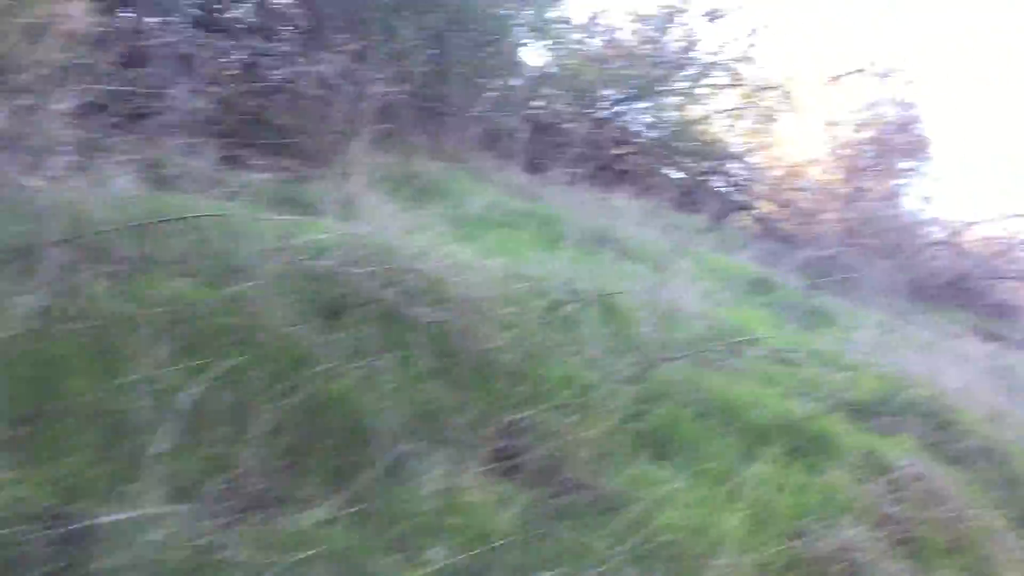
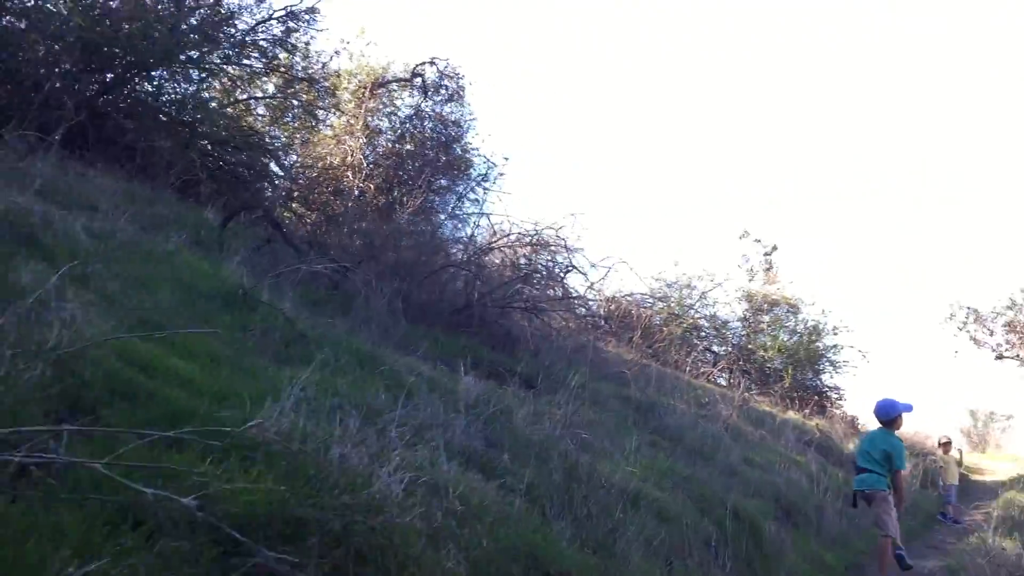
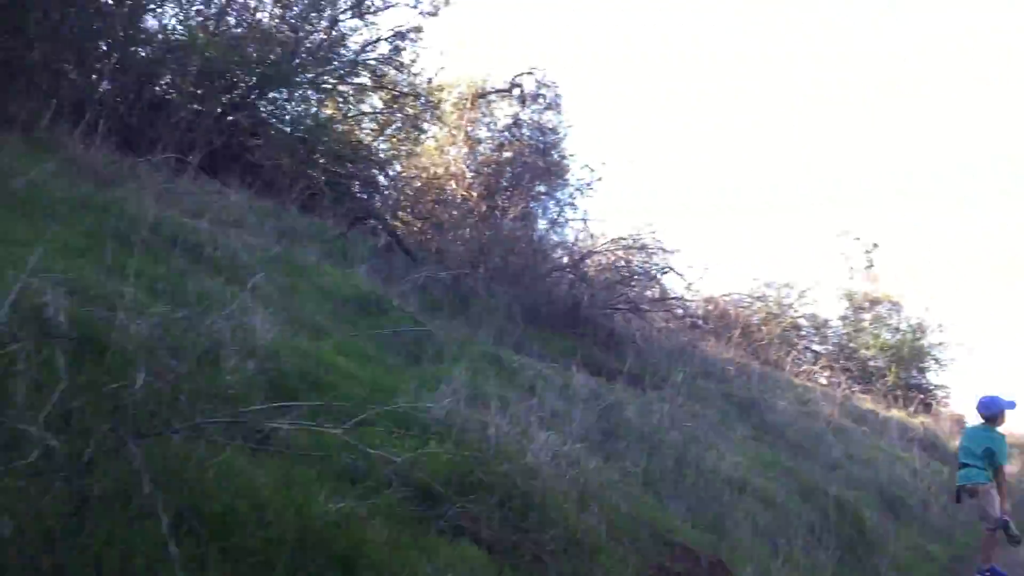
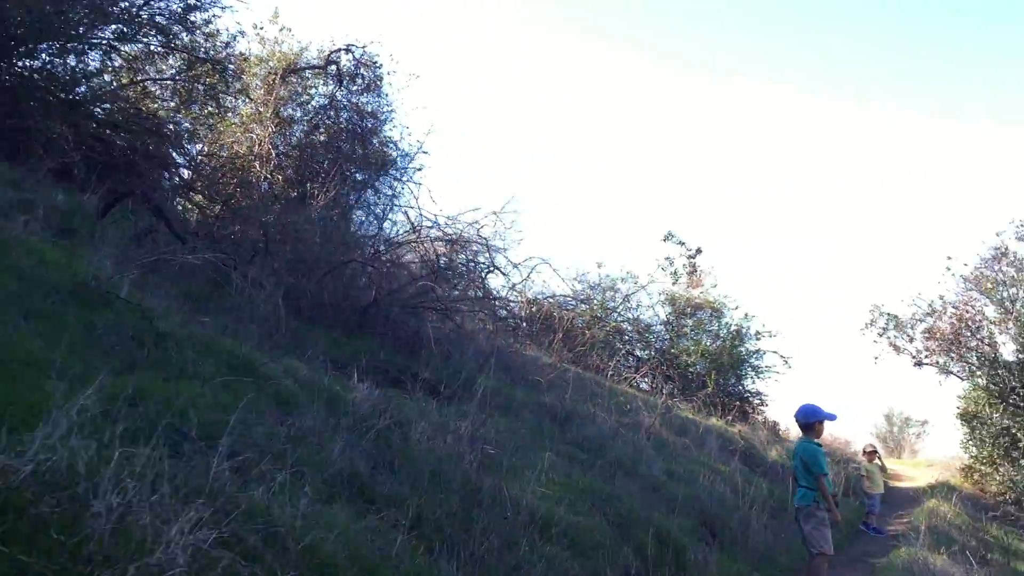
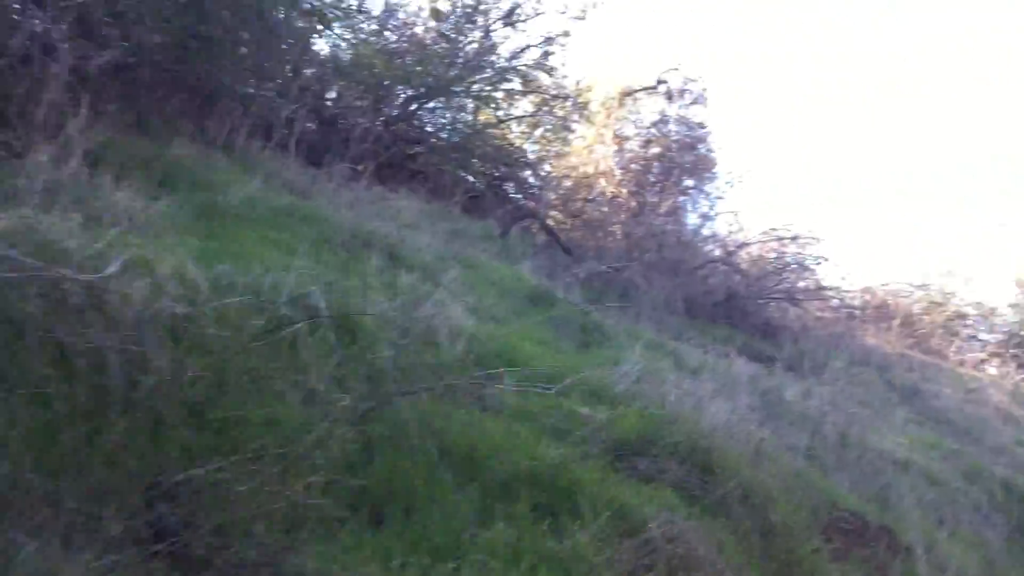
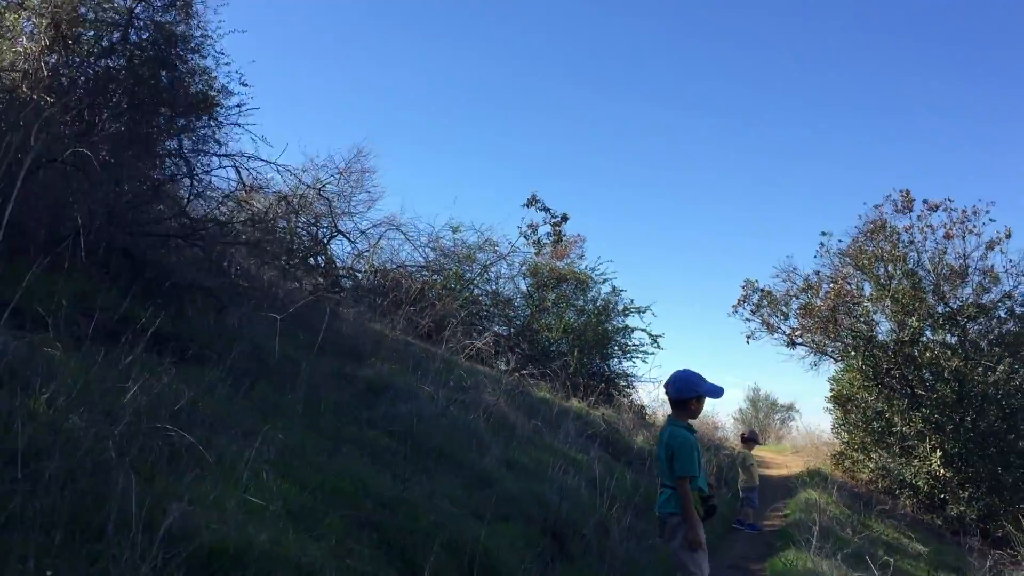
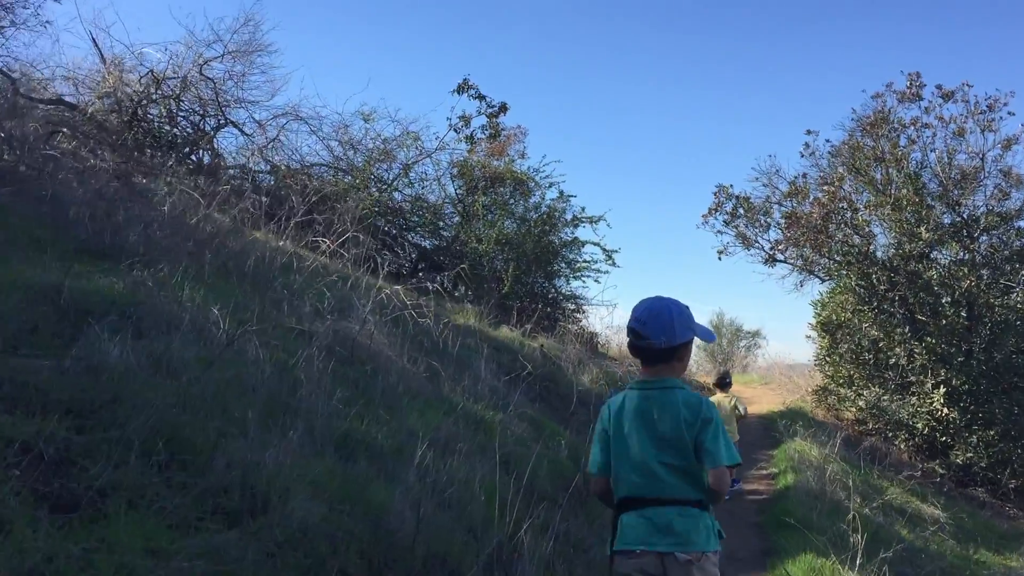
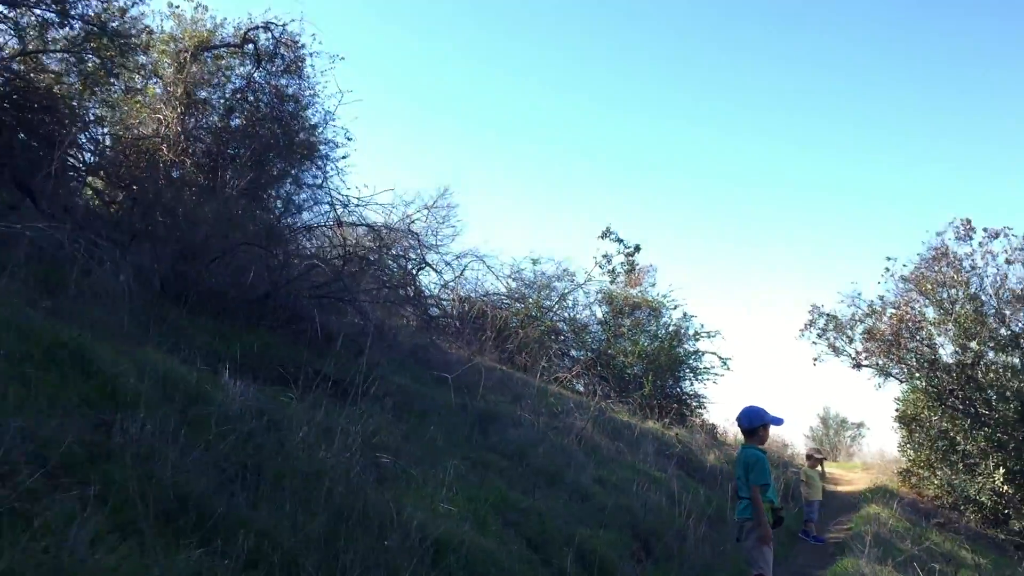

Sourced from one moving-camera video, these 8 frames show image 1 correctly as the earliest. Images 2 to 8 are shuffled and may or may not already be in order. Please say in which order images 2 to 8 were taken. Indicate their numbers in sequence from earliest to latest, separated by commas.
5, 3, 2, 4, 8, 6, 7
